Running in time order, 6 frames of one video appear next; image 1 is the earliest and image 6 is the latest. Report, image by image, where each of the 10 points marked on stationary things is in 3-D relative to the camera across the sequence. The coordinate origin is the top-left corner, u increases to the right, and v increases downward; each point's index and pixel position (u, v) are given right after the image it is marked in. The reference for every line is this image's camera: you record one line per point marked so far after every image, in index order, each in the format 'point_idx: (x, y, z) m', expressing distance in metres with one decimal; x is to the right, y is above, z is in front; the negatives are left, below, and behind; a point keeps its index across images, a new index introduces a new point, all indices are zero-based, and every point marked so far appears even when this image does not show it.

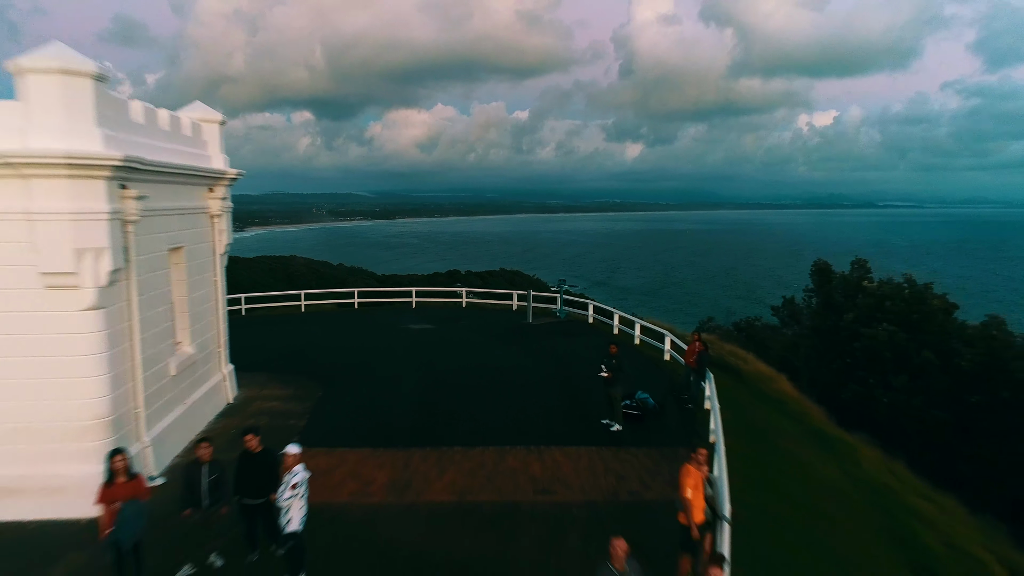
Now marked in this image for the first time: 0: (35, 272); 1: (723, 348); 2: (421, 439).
0: (-4.1, +0.1, +5.1) m
1: (+4.5, -1.3, +12.3) m
2: (-1.1, -1.8, +7.0) m
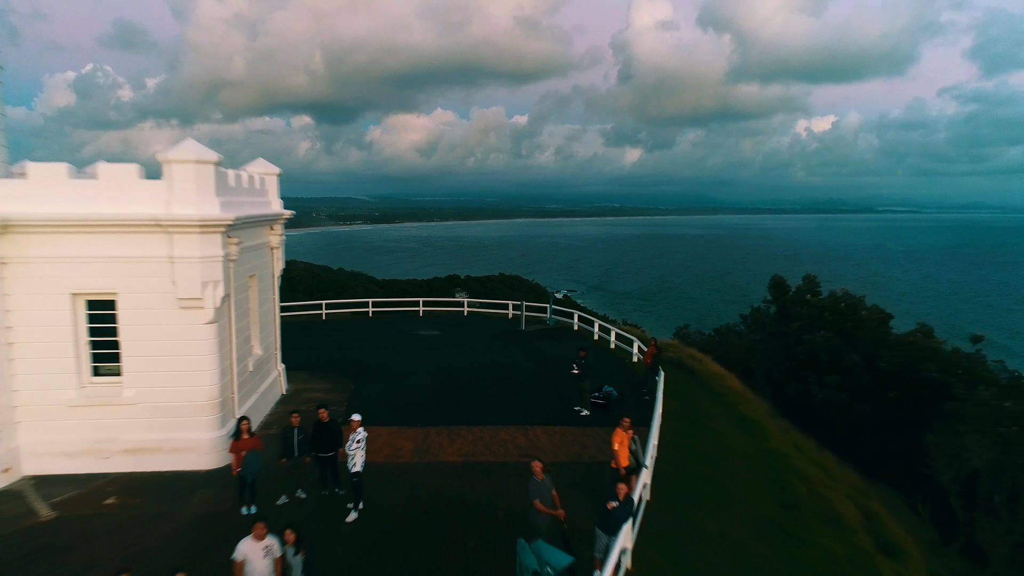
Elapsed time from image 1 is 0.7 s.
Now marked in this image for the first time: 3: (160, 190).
0: (-4.3, -0.1, +7.3) m
1: (+4.3, -1.6, +14.6) m
2: (-1.2, -2.1, +9.3) m
3: (-4.4, +1.2, +7.3) m
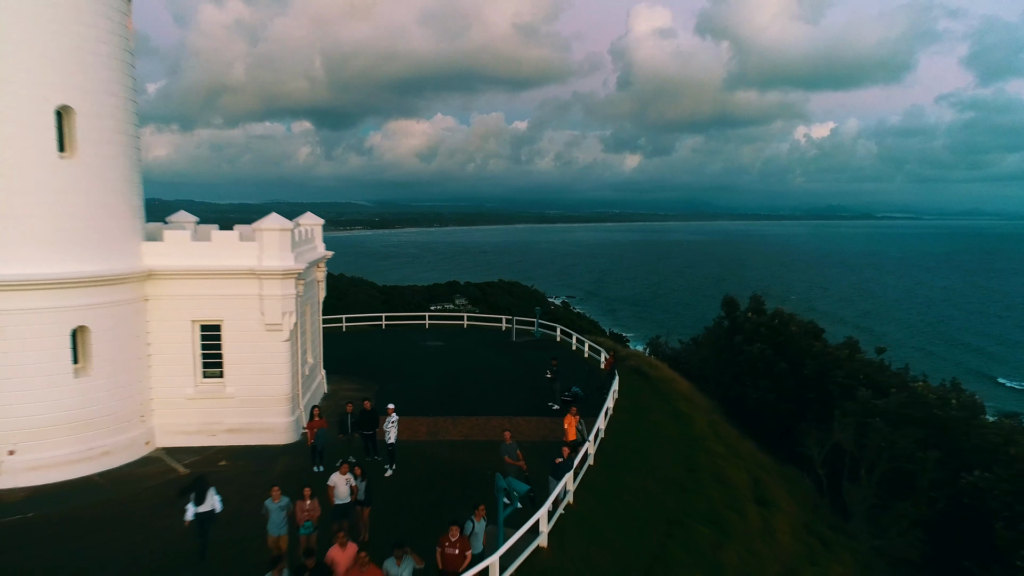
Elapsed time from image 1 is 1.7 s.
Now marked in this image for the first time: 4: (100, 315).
0: (-4.5, -0.6, +10.5) m
1: (+4.1, -2.2, +17.7) m
2: (-1.5, -2.6, +12.4) m
3: (-4.6, +0.7, +10.5) m
4: (-6.7, -0.4, +9.7) m
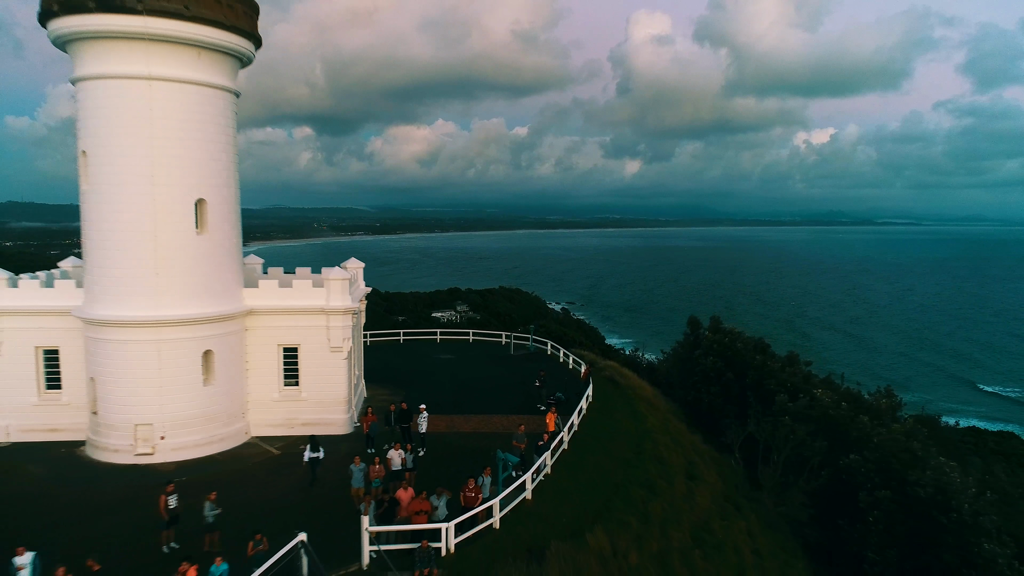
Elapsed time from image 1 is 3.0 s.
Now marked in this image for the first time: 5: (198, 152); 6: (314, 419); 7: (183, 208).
0: (-4.6, -1.5, +14.5) m
1: (+4.0, -3.1, +21.7) m
2: (-1.6, -3.5, +16.4) m
3: (-4.7, -0.1, +14.5) m
4: (-6.8, -1.2, +13.7) m
5: (-7.1, +3.0, +13.1) m
6: (-5.0, -3.3, +14.6) m
7: (-7.4, +1.8, +13.1) m
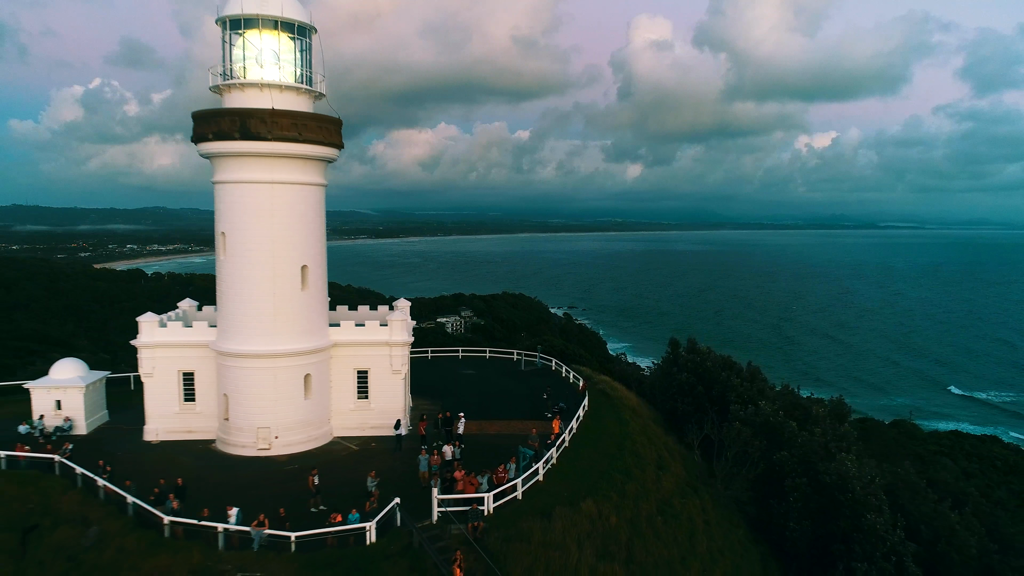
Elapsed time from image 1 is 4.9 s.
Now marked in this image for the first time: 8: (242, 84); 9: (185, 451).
0: (-4.1, -2.7, +19.5) m
1: (+4.5, -4.4, +26.7) m
2: (-1.1, -4.8, +21.4) m
3: (-4.2, -1.4, +19.5) m
4: (-6.3, -2.5, +18.7) m
5: (-6.6, +1.8, +18.2) m
6: (-4.5, -4.6, +19.6) m
7: (-6.9, +0.5, +18.1) m
8: (-8.0, +6.0, +17.3) m
9: (-10.2, -5.1, +18.2) m
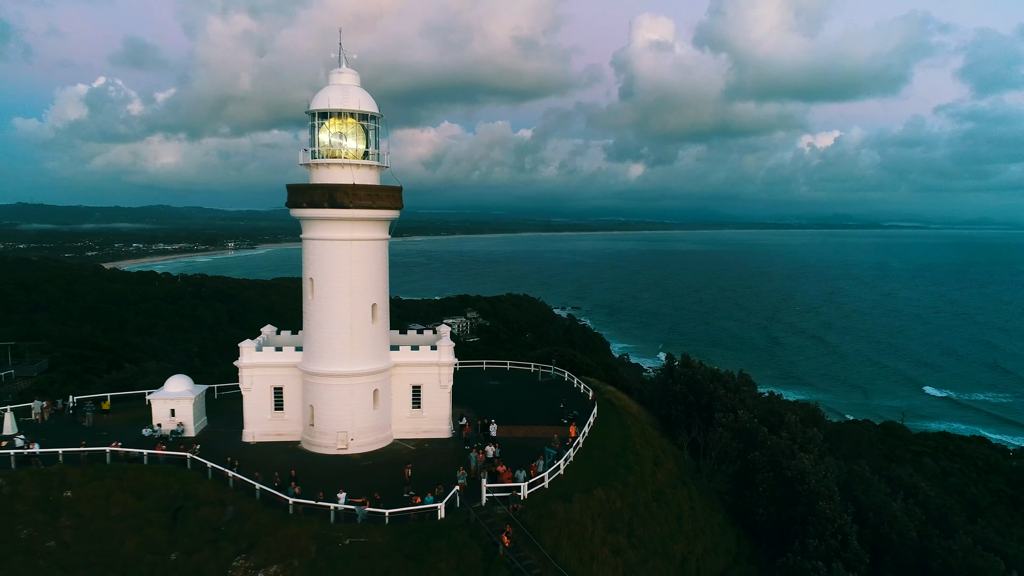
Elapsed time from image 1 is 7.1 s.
0: (-3.1, -4.1, +24.3) m
1: (+5.5, -5.8, +31.4) m
2: (0.0, -6.1, +26.1) m
3: (-3.2, -2.7, +24.2) m
4: (-5.3, -3.8, +23.5) m
5: (-5.5, +0.5, +22.9) m
6: (-3.5, -5.9, +24.4) m
7: (-5.8, -0.8, +22.9) m
8: (-7.0, +4.7, +22.0) m
9: (-9.2, -6.4, +23.0) m
